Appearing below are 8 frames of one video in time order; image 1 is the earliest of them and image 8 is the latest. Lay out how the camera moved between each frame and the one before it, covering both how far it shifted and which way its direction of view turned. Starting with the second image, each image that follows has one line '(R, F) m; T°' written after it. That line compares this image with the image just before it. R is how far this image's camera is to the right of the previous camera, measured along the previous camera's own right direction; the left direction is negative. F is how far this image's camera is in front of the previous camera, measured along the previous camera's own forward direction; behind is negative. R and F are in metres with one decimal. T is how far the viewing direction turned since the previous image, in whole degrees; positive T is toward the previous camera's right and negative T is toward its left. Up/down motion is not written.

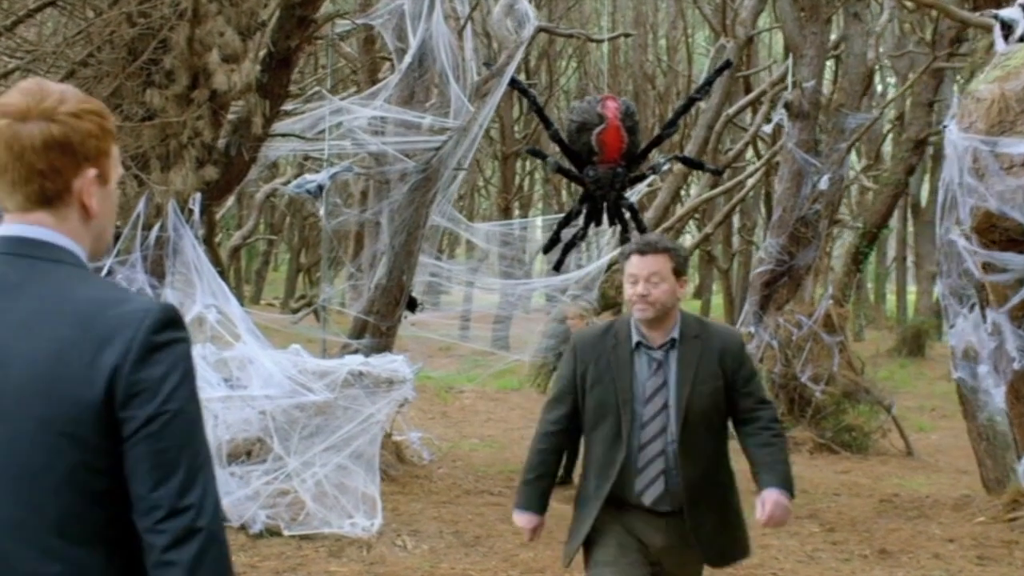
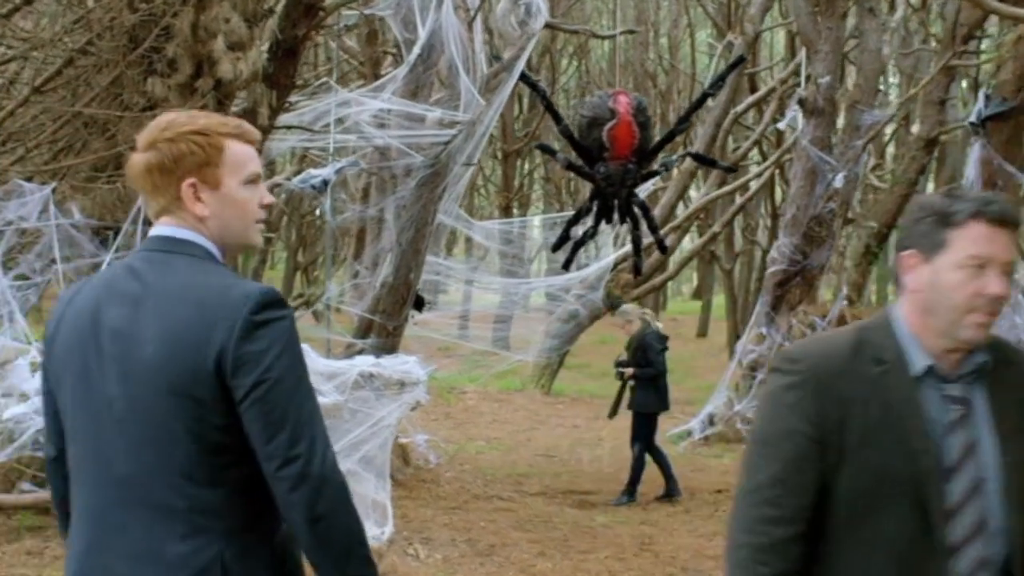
(-0.1, +0.2) m; +1°
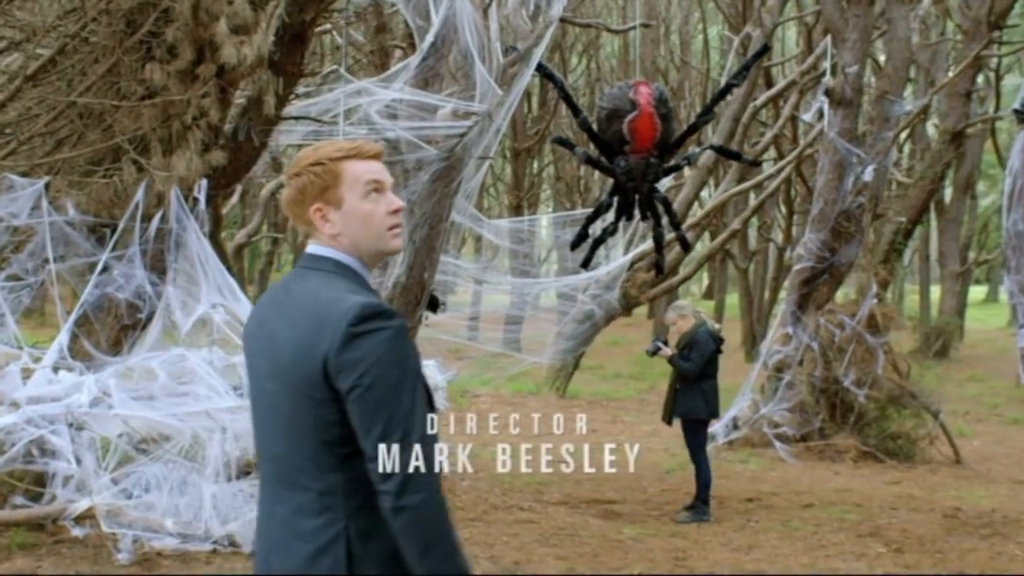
(-0.1, +0.4) m; 0°
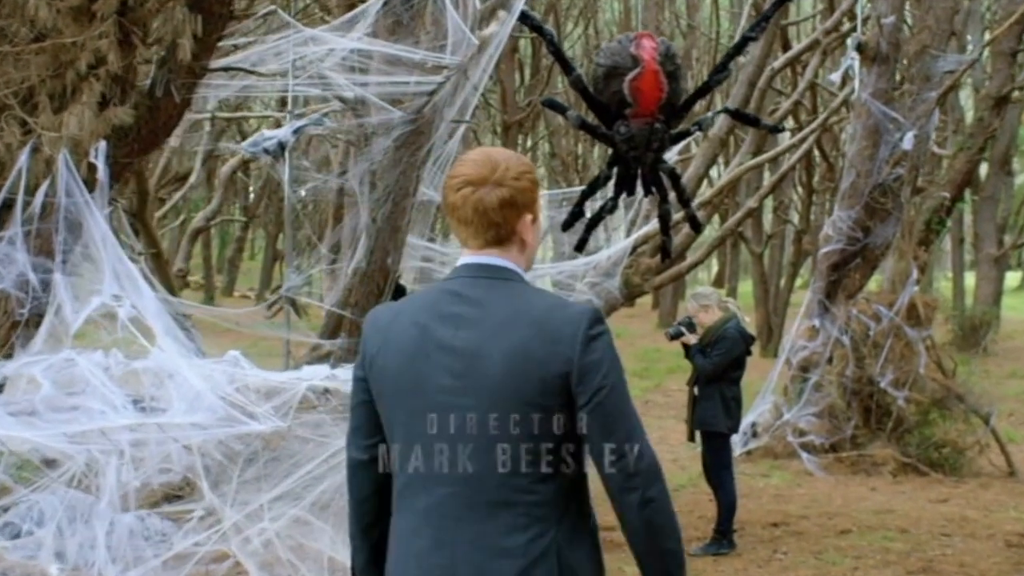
(+0.1, +1.1) m; 0°
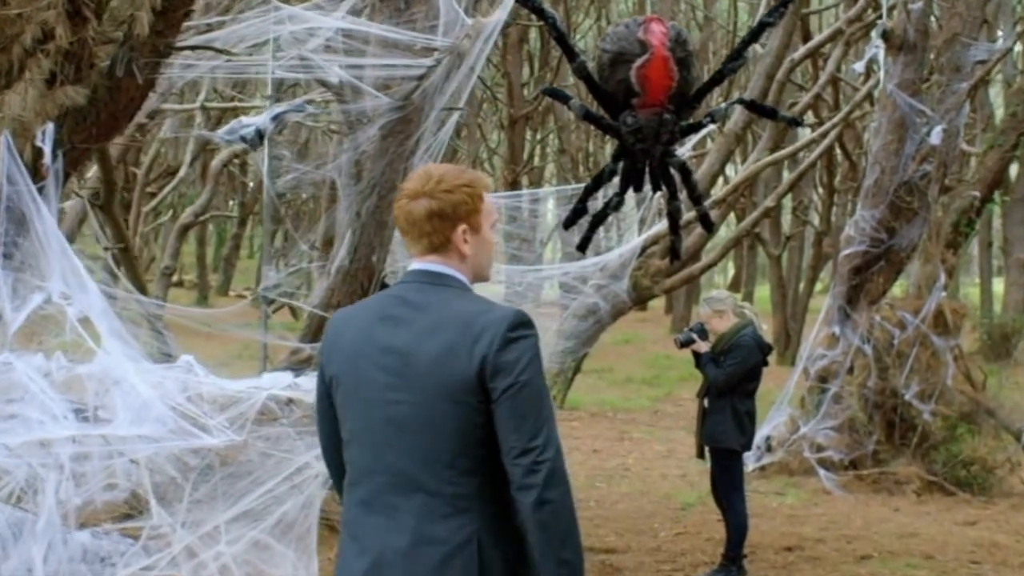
(+0.1, +0.5) m; -1°
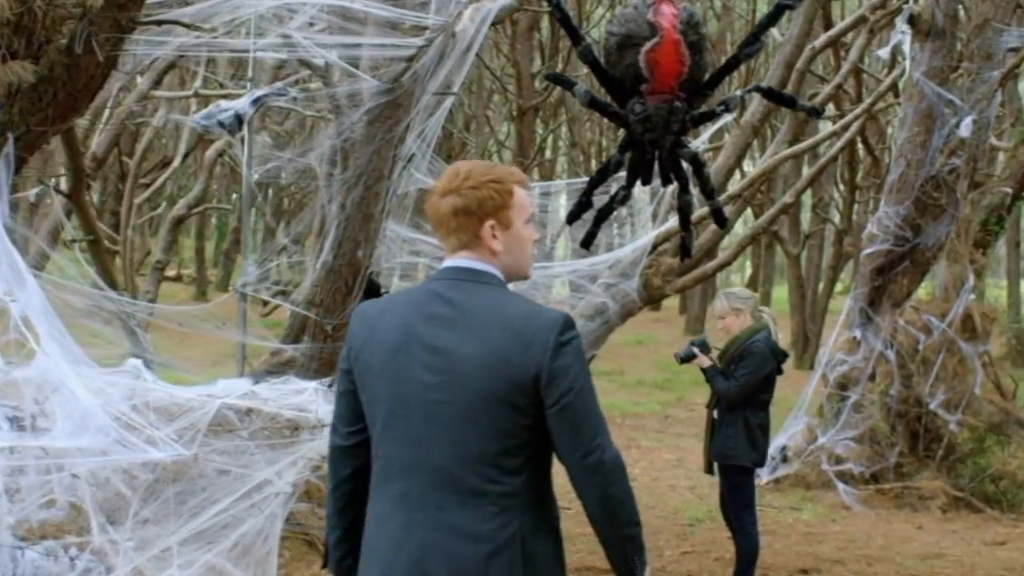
(+0.1, +0.4) m; -1°
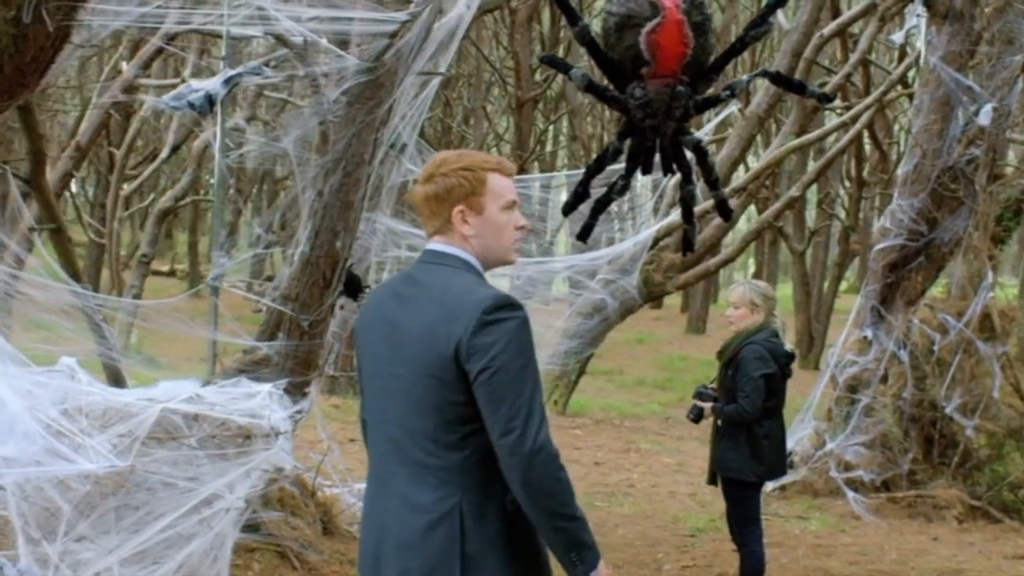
(0.0, +0.4) m; 0°
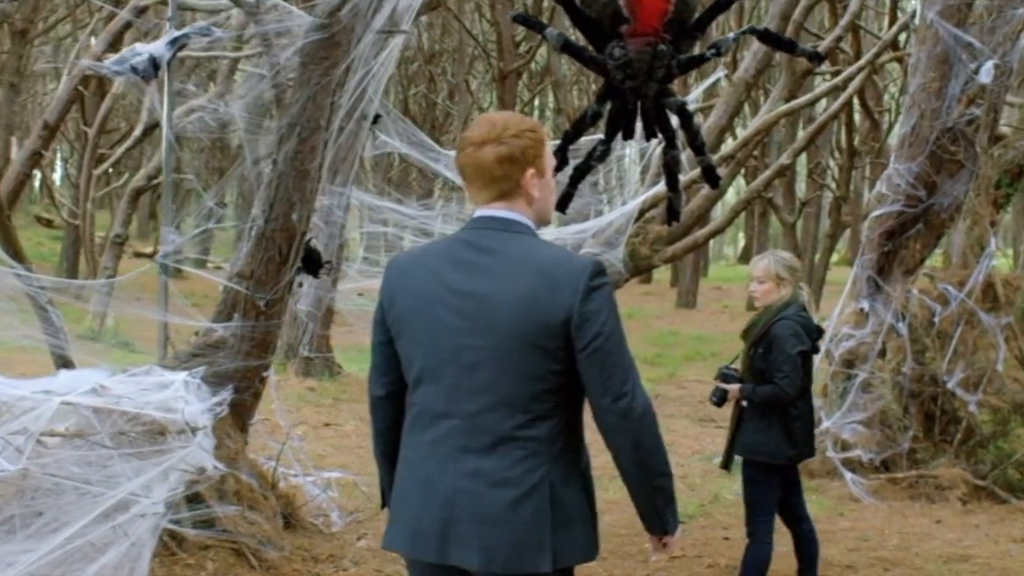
(+0.1, +0.3) m; 0°
